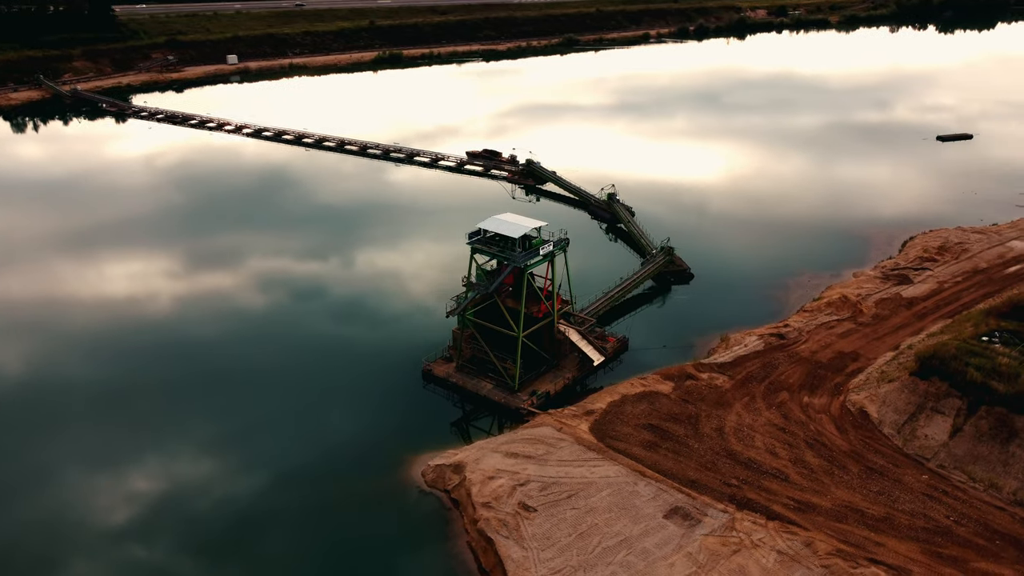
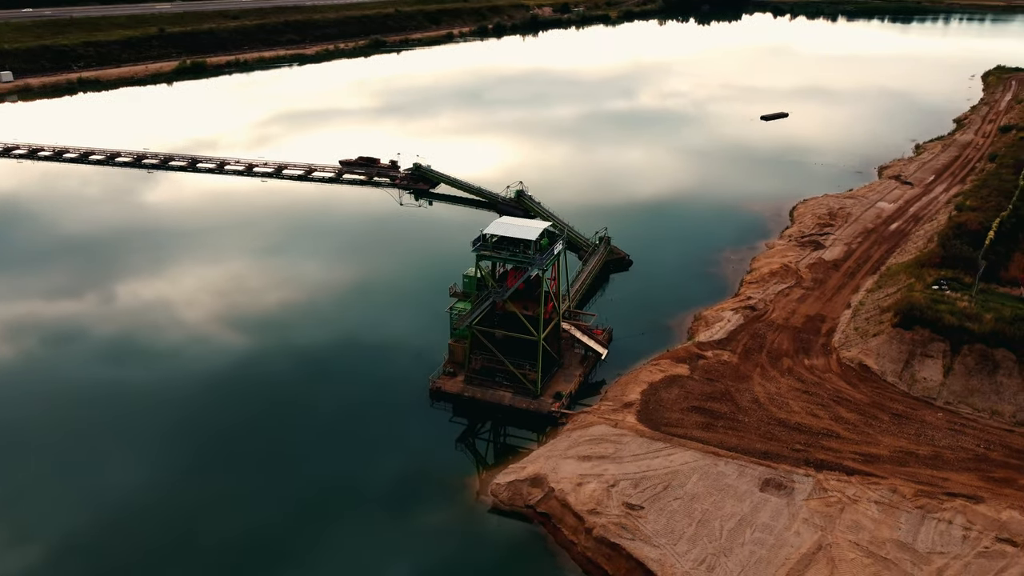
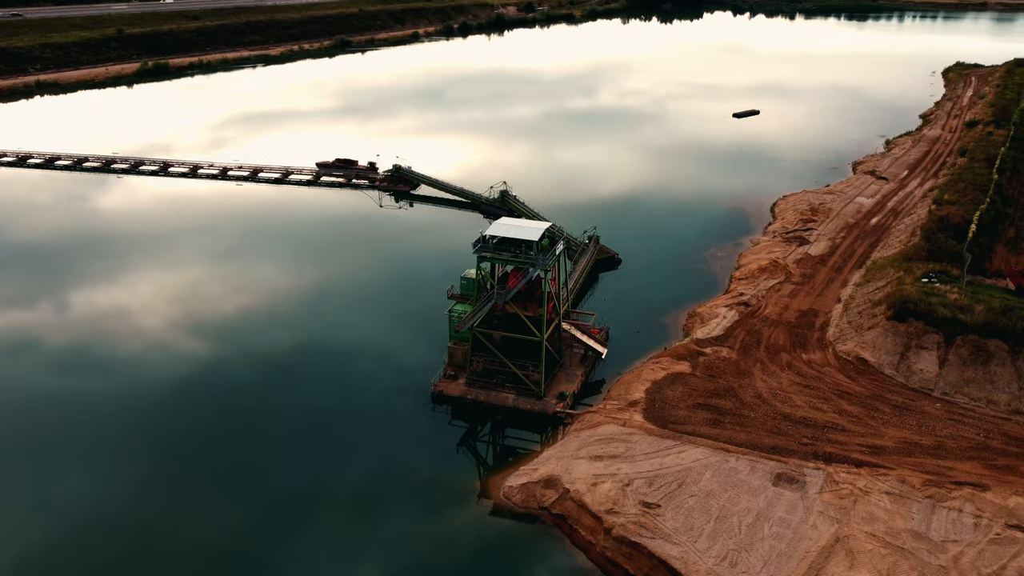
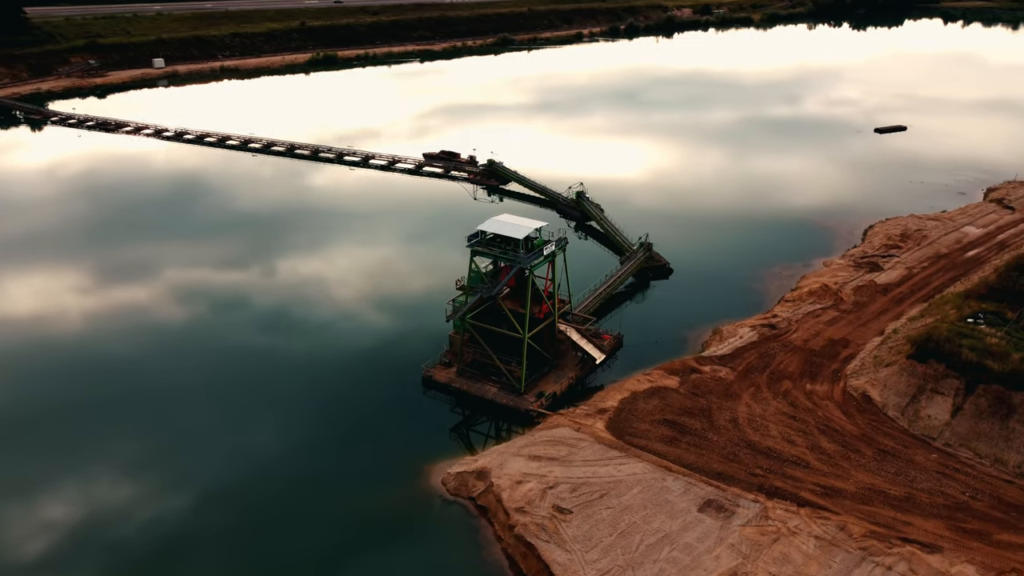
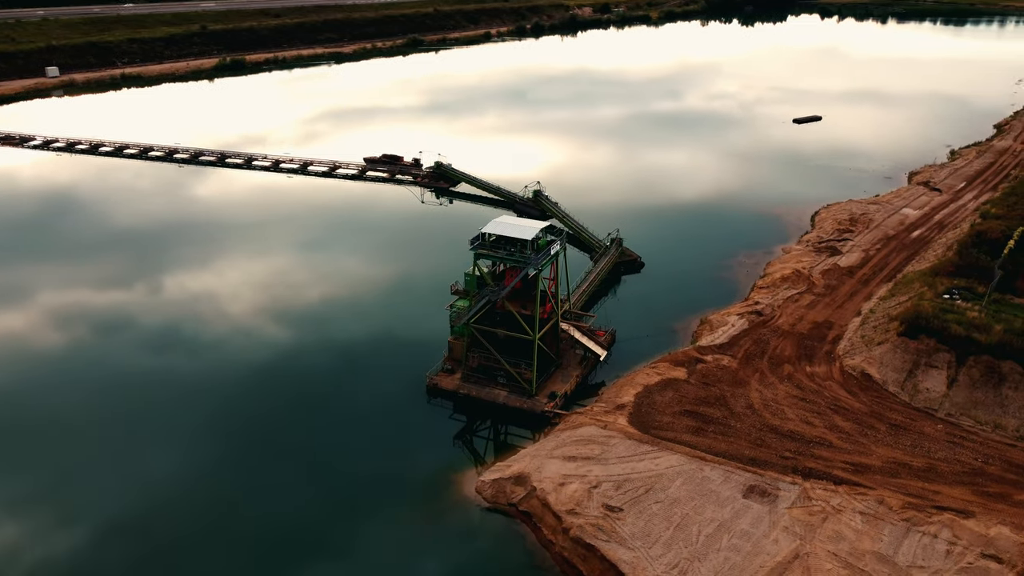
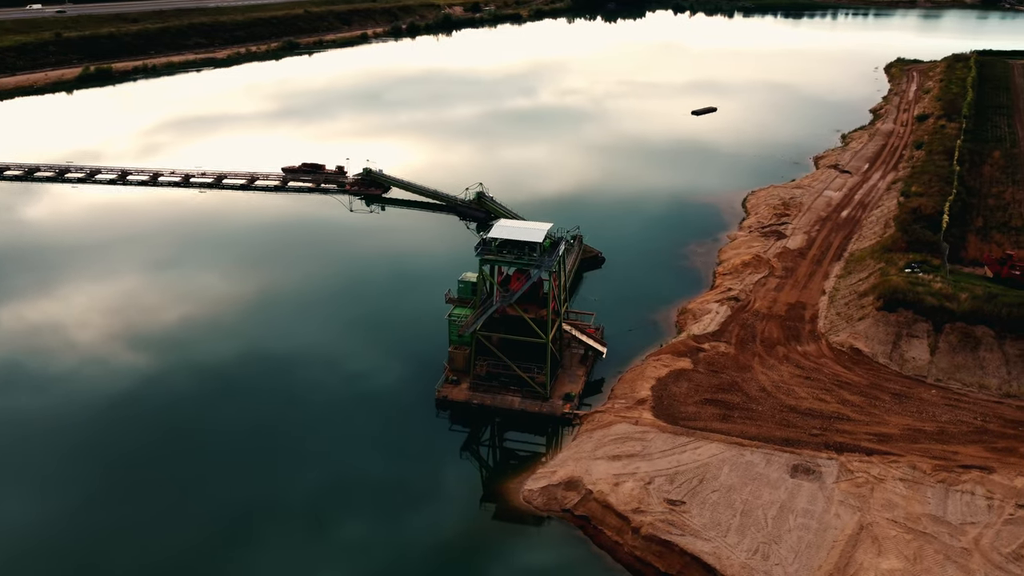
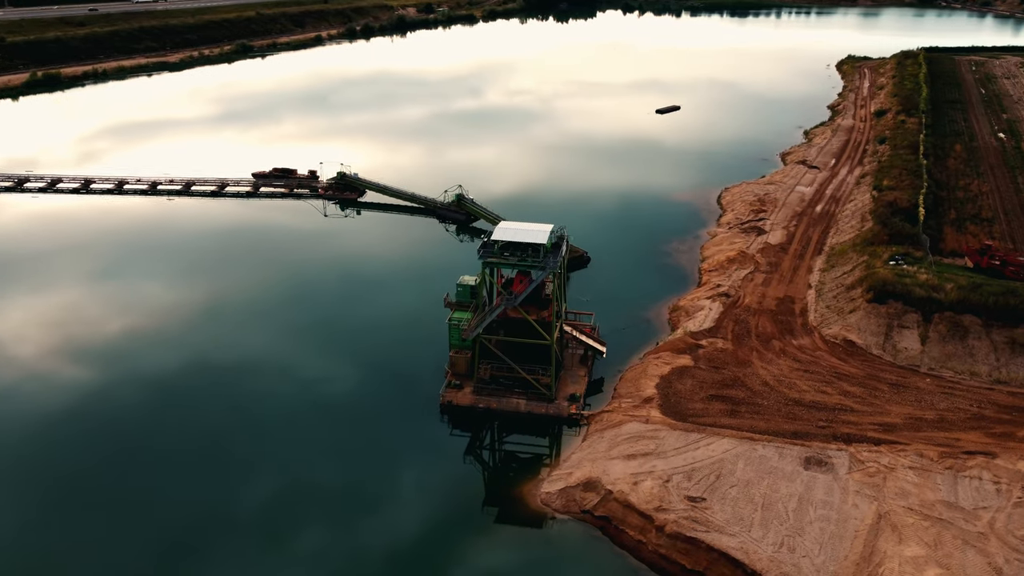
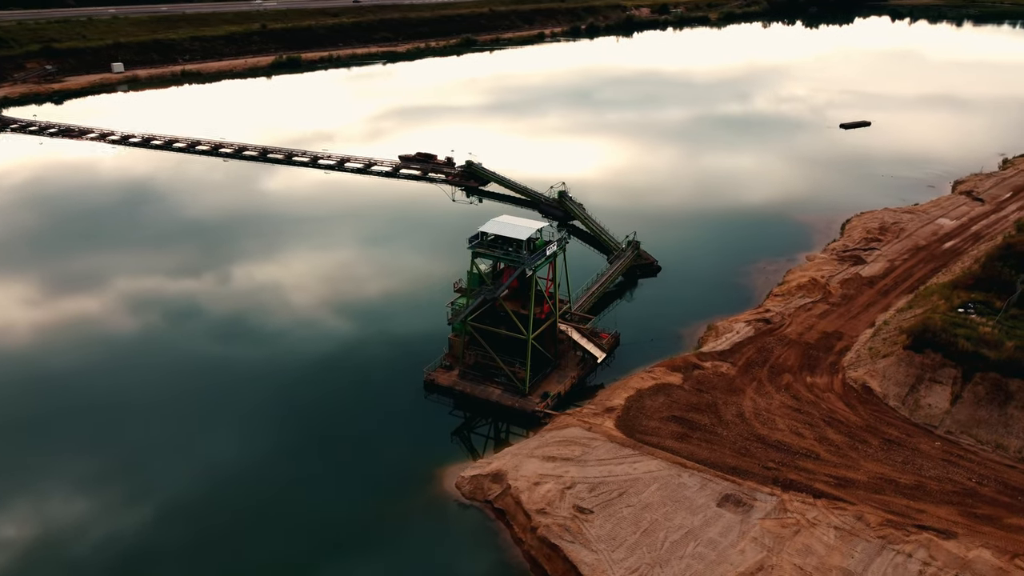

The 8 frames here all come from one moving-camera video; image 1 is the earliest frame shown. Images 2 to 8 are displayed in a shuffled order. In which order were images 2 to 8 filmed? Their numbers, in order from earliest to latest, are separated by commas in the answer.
4, 8, 5, 2, 3, 6, 7
